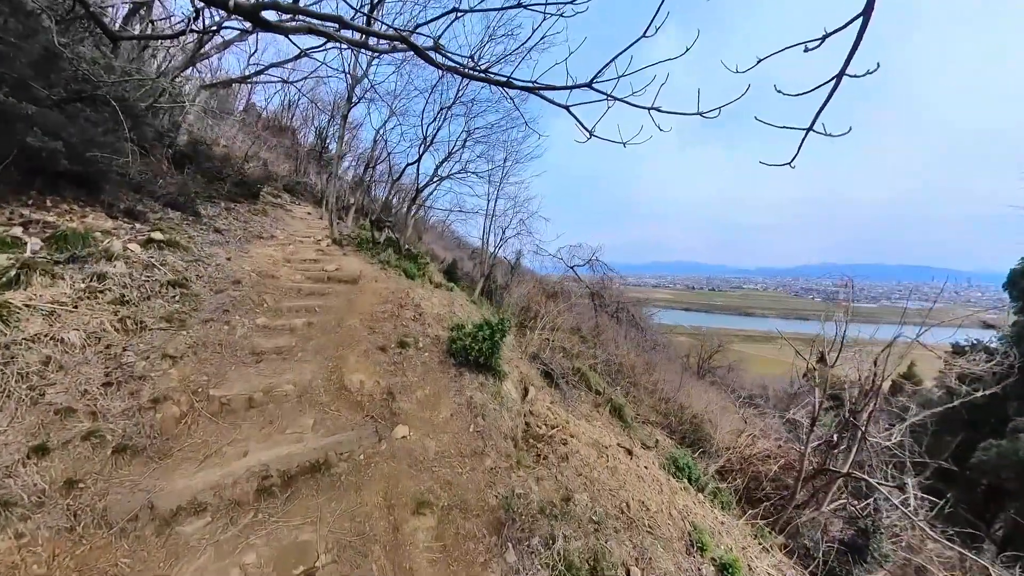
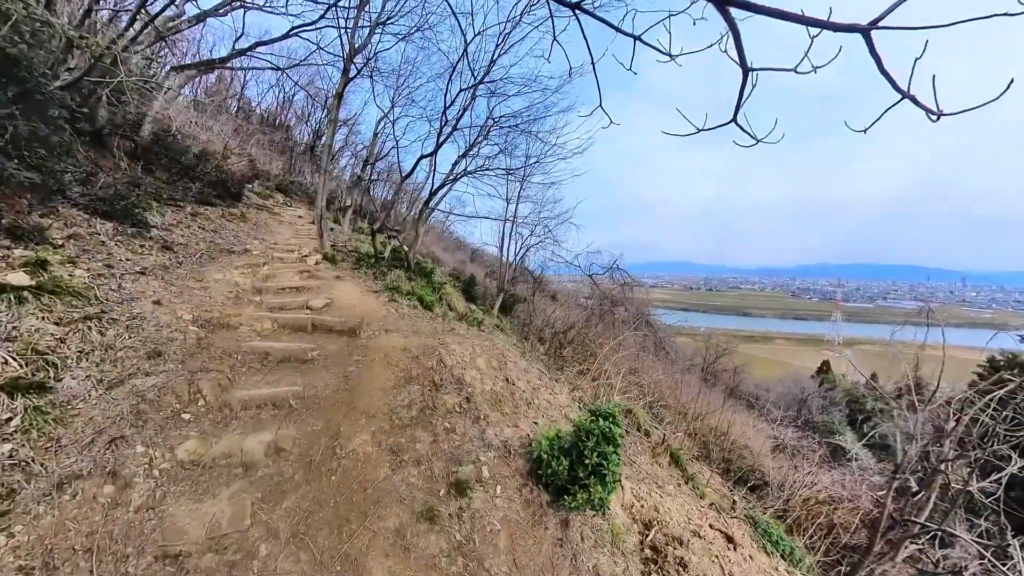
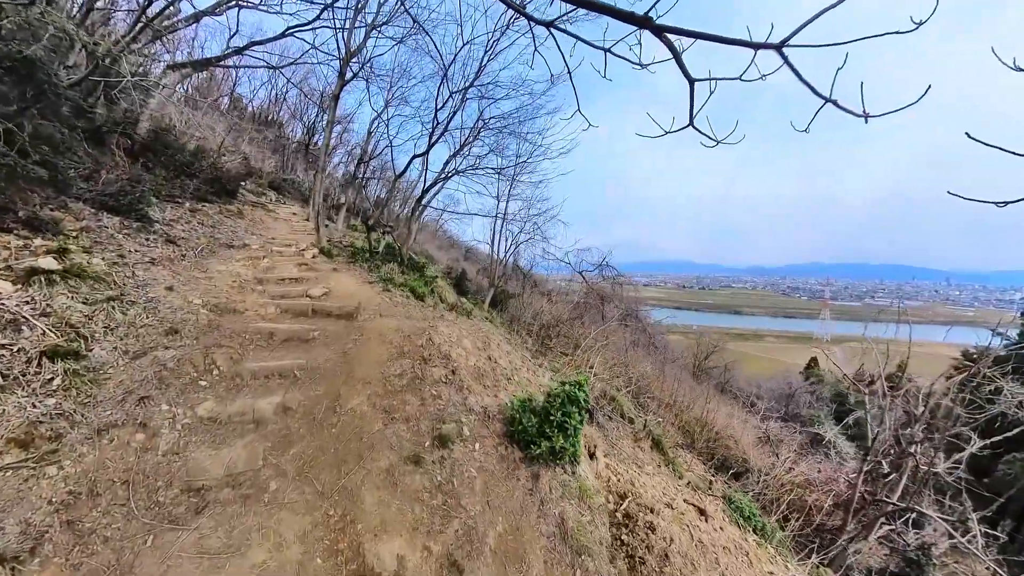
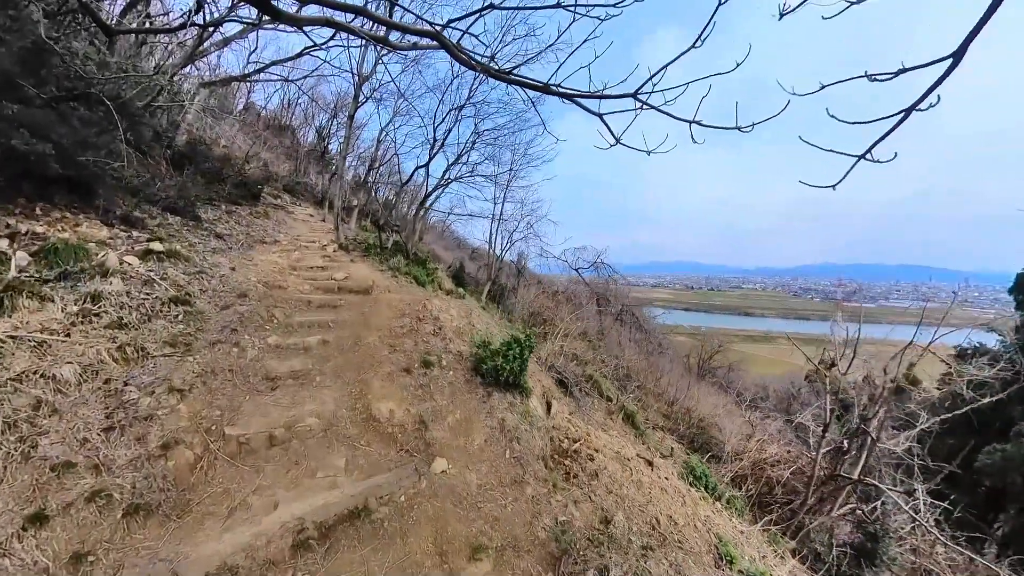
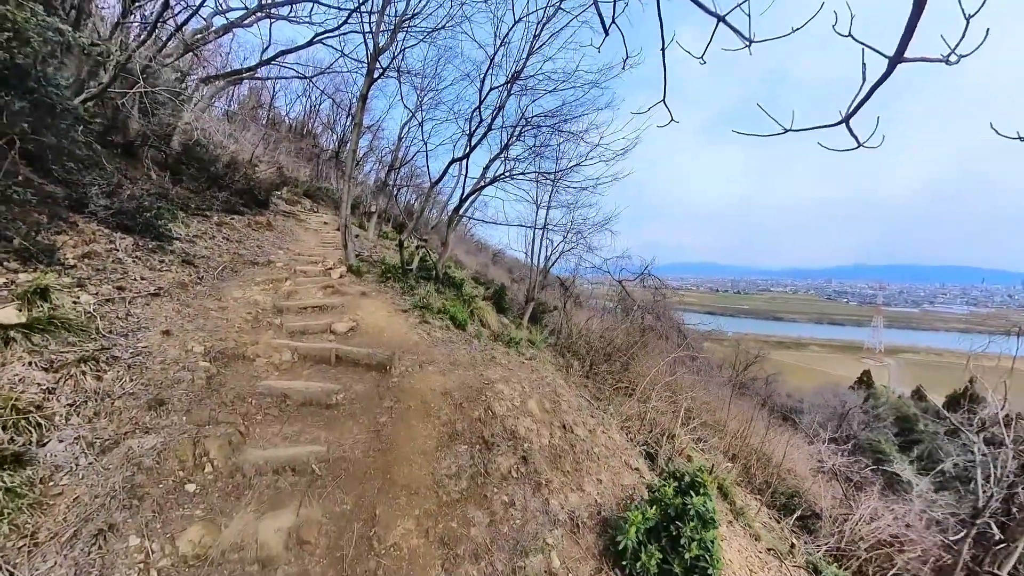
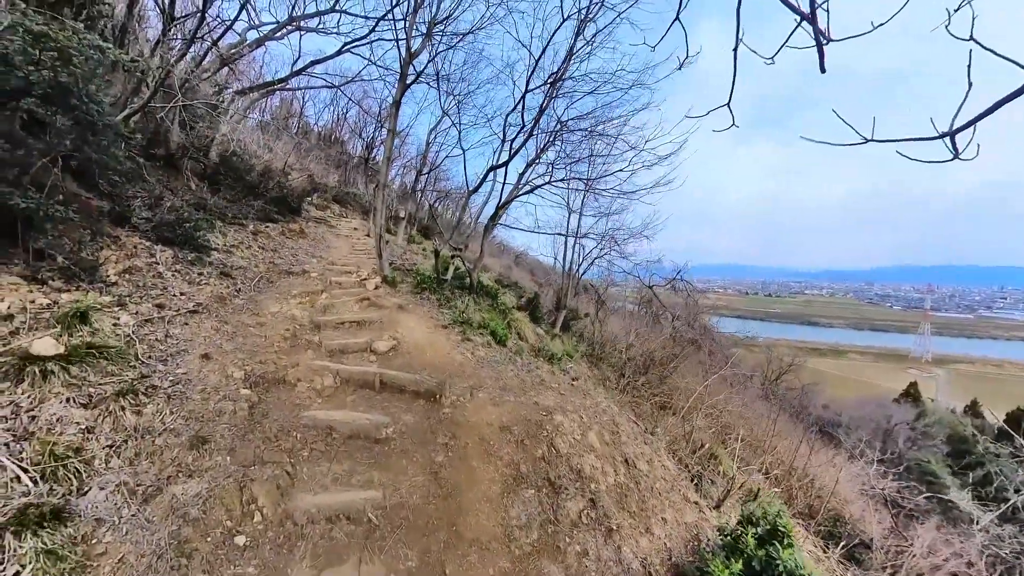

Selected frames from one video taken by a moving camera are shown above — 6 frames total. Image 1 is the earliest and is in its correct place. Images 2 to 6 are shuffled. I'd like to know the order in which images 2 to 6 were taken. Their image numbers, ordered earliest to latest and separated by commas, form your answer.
4, 3, 2, 5, 6
